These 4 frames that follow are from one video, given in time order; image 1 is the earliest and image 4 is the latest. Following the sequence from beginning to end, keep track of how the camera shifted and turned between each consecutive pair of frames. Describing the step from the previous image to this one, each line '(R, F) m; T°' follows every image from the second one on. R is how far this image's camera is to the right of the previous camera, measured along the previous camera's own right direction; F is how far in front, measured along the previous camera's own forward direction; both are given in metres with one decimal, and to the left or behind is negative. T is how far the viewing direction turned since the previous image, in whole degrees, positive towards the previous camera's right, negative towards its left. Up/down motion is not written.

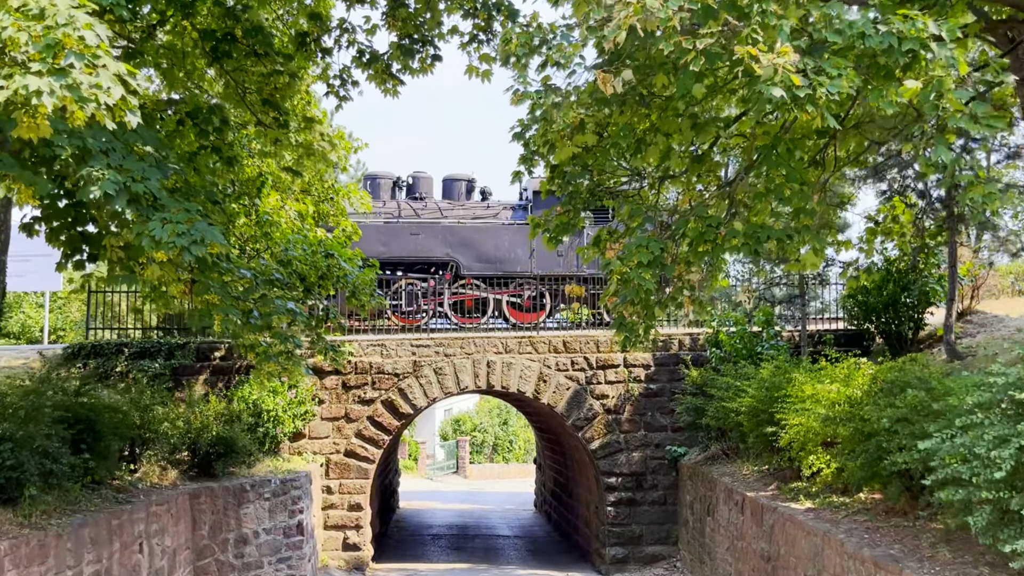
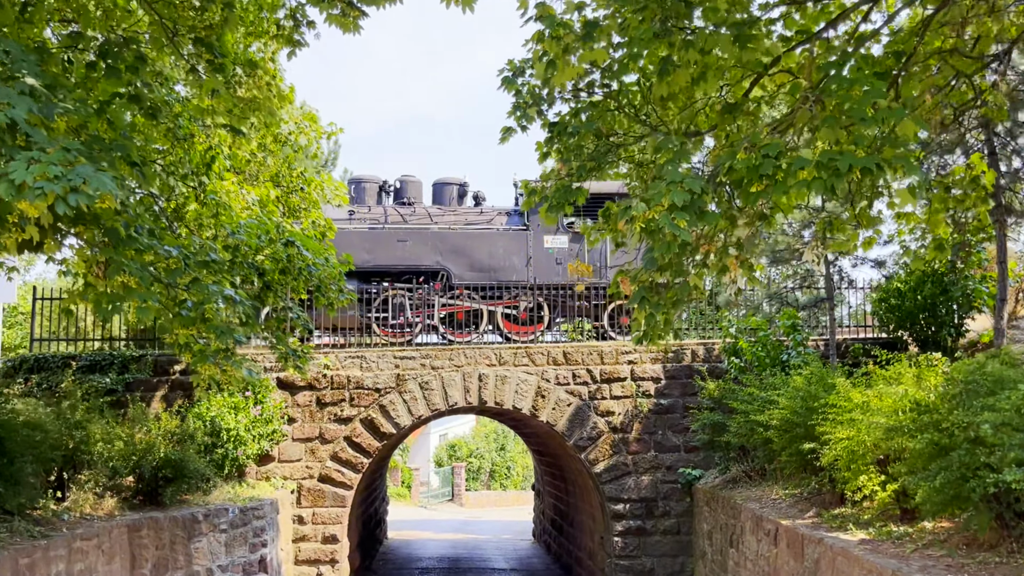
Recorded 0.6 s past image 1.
(0.0, +1.2) m; 0°
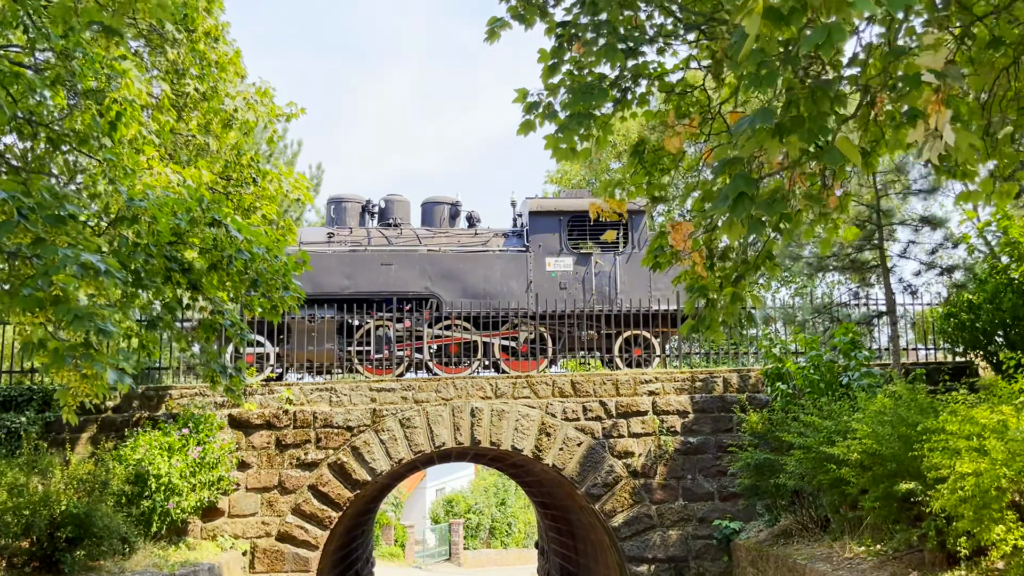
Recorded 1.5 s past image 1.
(0.0, +1.6) m; 0°
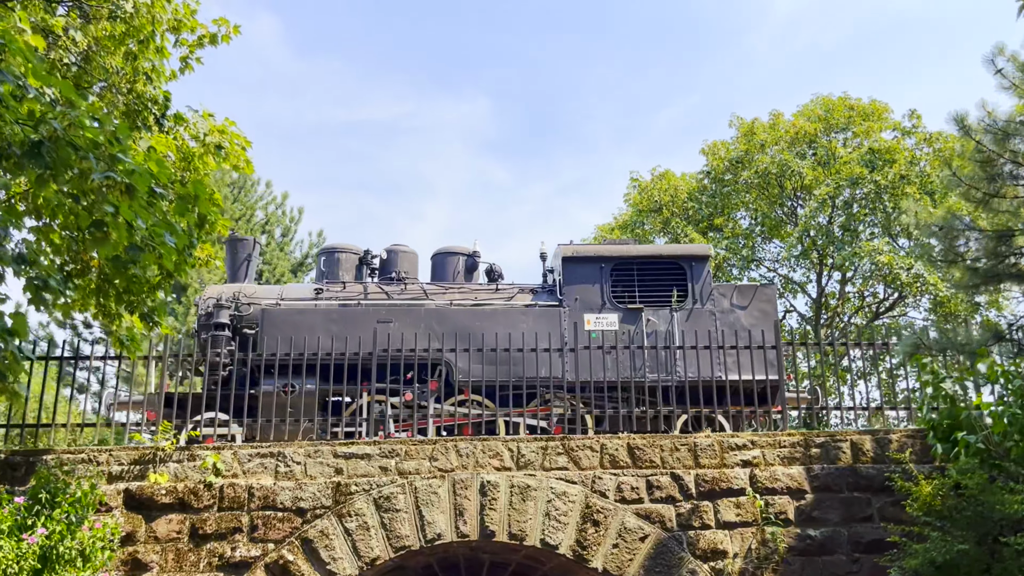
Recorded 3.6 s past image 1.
(0.0, +2.7) m; -2°
